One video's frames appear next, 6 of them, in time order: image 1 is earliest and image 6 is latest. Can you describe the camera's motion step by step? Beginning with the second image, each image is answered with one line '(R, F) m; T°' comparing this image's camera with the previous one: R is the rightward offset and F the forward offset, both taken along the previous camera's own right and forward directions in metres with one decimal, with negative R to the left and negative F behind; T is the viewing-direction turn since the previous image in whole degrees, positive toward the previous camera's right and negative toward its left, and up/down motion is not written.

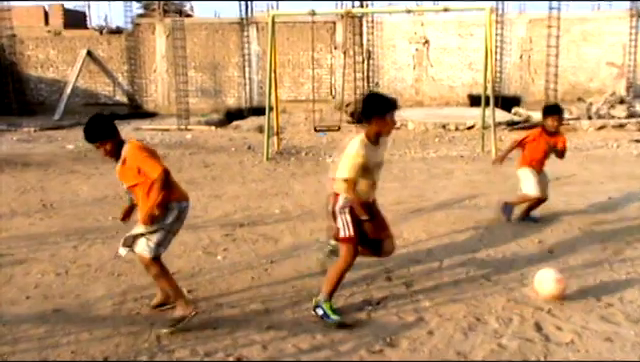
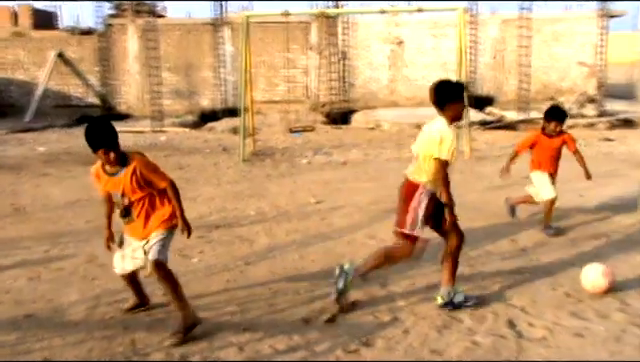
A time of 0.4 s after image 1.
(-0.4, 0.0) m; +2°
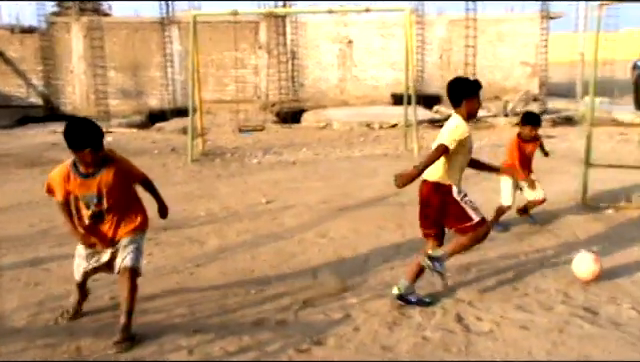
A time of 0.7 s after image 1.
(-0.8, 0.0) m; +5°
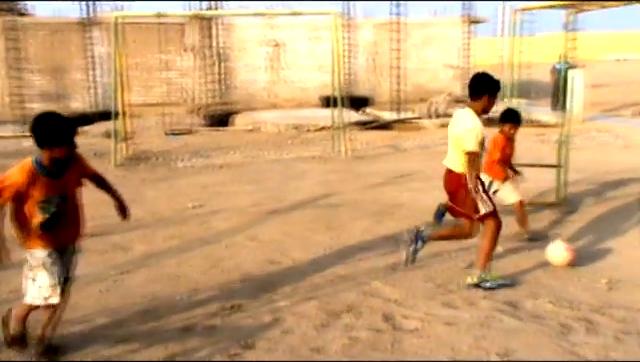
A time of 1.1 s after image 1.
(-0.8, 0.0) m; +6°
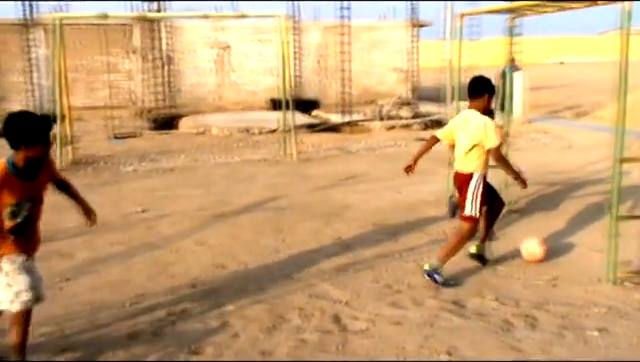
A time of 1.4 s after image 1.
(+0.1, 0.0) m; +4°
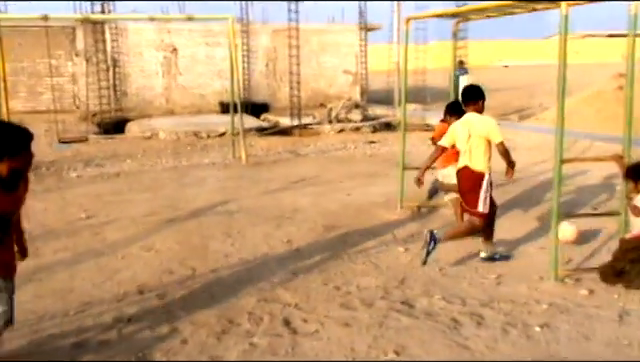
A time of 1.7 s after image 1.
(+0.1, +0.1) m; +4°
